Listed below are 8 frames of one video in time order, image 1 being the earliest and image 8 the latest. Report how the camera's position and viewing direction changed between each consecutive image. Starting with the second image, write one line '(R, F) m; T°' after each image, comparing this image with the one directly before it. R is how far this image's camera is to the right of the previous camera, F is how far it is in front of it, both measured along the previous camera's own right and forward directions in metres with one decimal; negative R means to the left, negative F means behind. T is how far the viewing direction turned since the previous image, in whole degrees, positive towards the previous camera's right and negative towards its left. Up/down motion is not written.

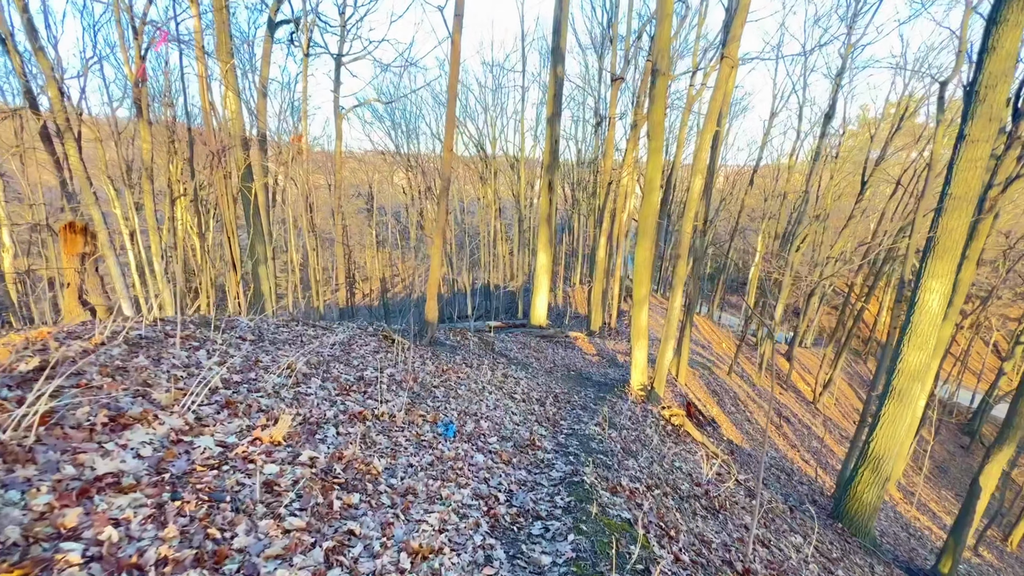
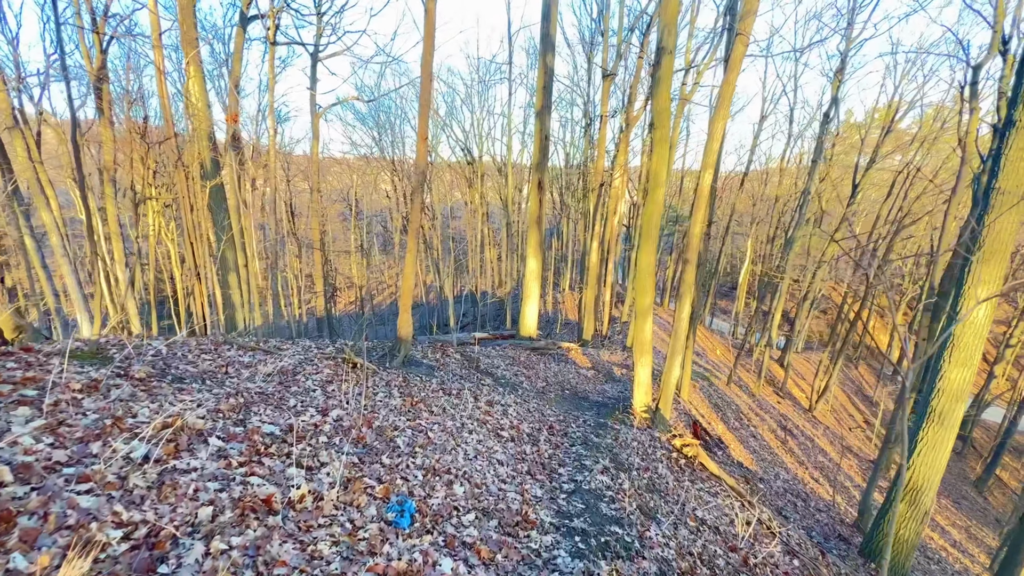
(0.0, +0.9) m; +1°
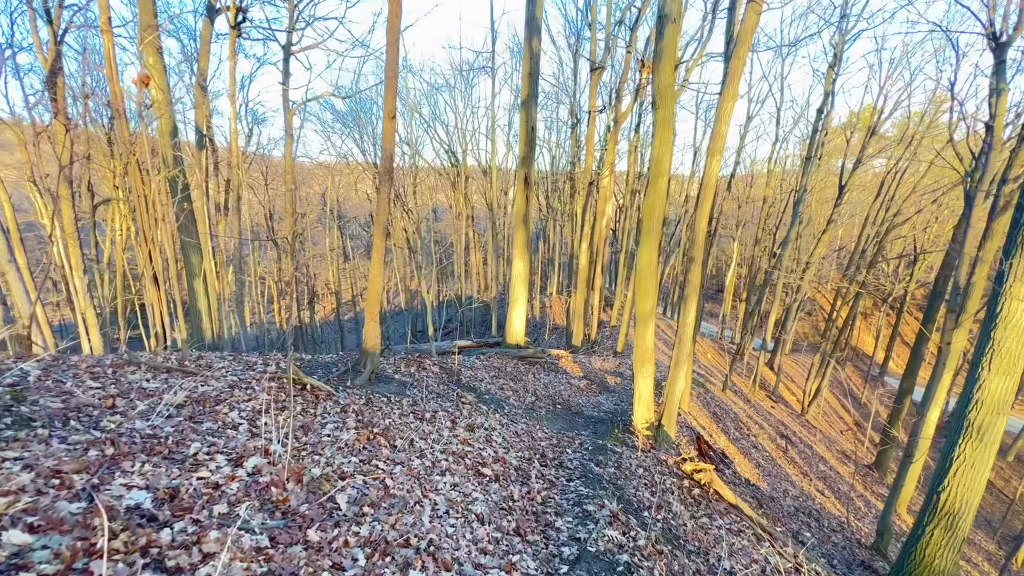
(0.0, +0.7) m; +2°
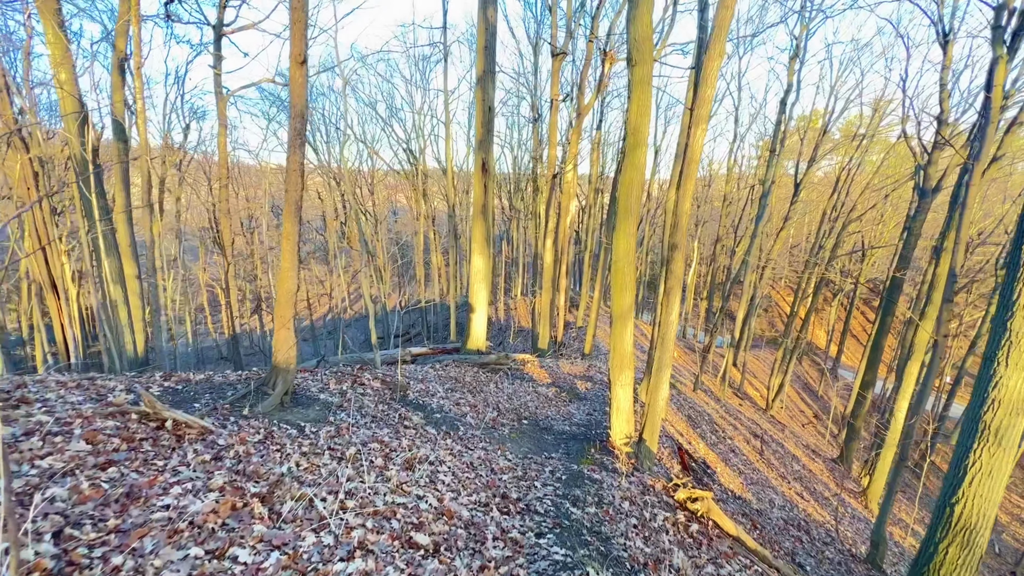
(+0.1, +0.9) m; +5°
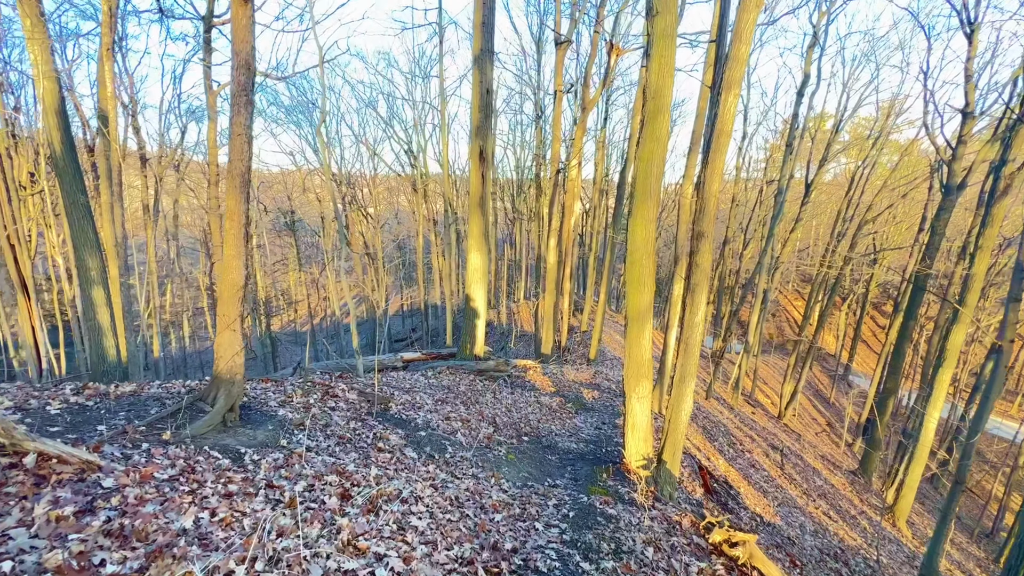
(+0.1, +0.7) m; 0°
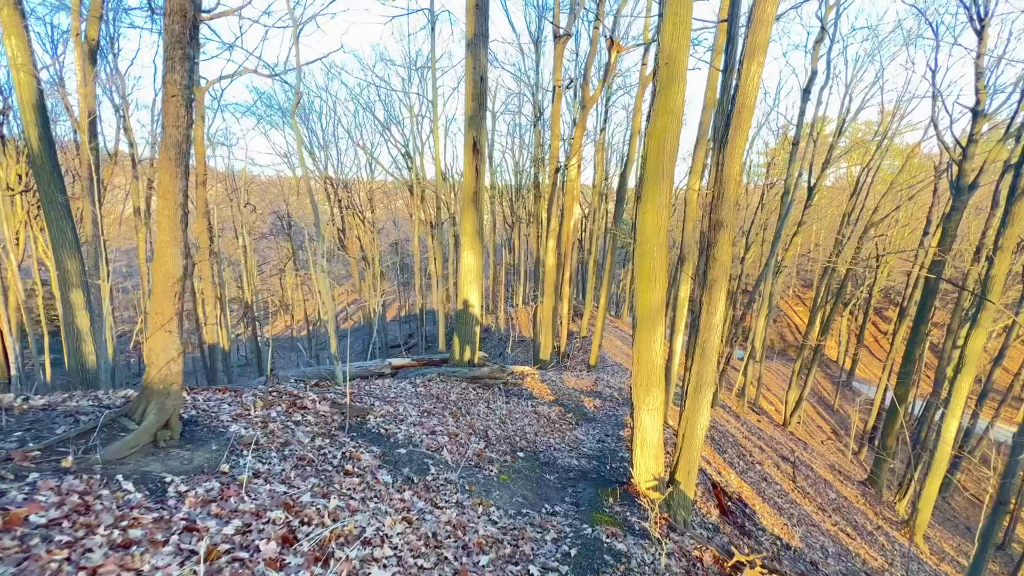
(+0.1, +0.5) m; 0°
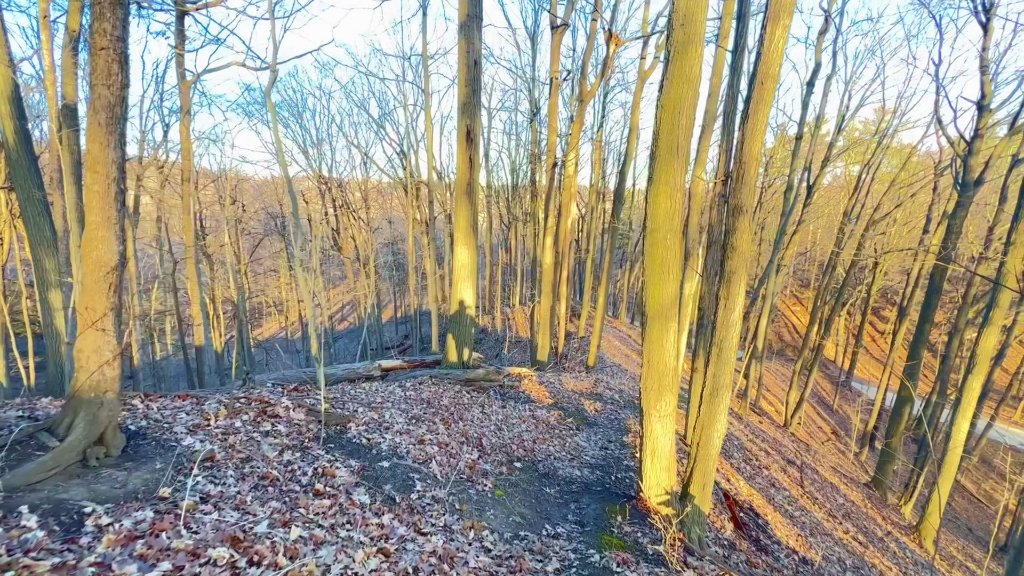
(0.0, +0.4) m; 0°
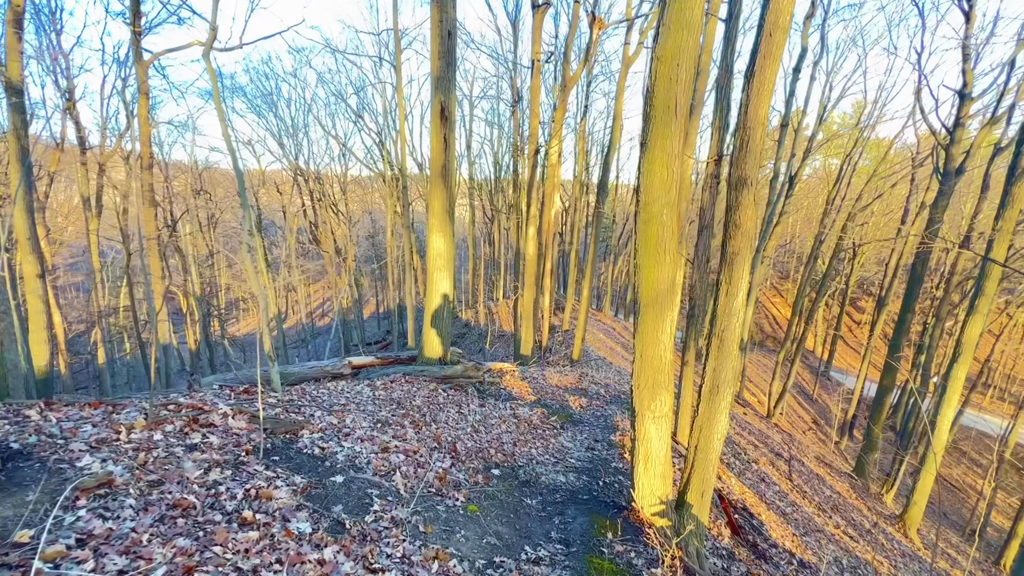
(+0.1, +0.4) m; +2°
